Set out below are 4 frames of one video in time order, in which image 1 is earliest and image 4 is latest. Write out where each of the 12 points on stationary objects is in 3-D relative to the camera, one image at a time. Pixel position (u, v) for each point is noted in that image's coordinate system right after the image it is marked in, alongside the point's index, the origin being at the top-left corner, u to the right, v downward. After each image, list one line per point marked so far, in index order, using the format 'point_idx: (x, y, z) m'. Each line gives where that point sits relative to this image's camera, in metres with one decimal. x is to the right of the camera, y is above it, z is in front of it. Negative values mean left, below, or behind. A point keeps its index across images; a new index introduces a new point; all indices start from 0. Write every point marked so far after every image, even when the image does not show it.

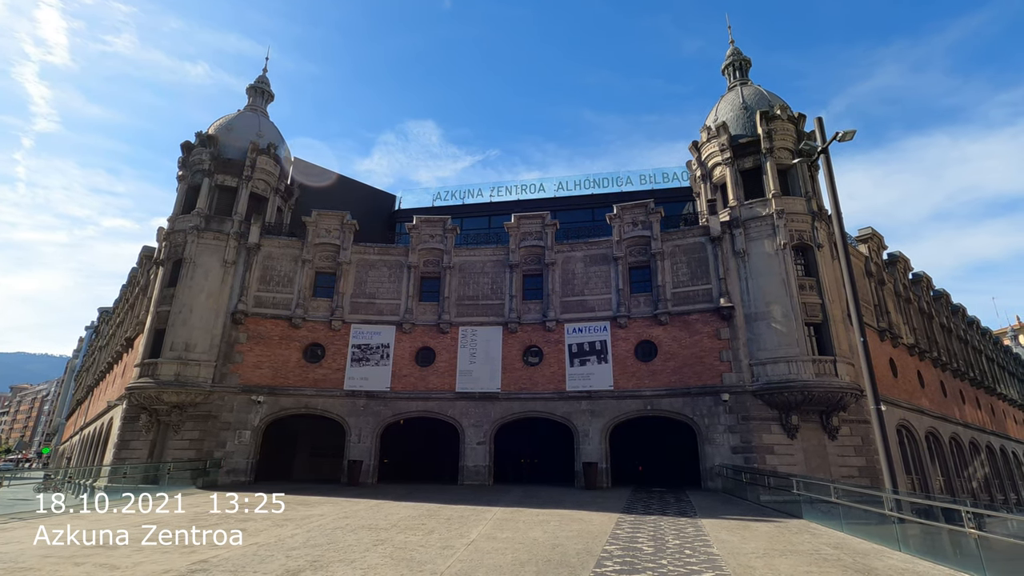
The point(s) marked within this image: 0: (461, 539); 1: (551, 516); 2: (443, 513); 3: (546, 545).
0: (-1.1, -5.4, +11.2) m
1: (+1.1, -6.4, +14.4) m
2: (-2.0, -6.5, +14.9) m
3: (+0.7, -5.3, +10.6) m
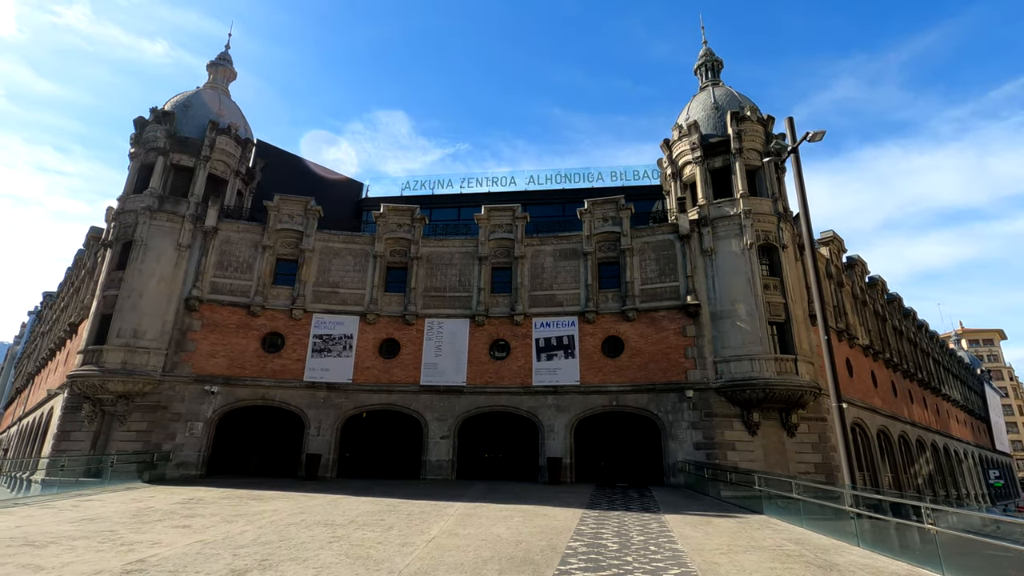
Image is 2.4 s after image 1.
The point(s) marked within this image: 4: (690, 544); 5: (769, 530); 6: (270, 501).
0: (-1.9, -5.2, +10.8) m
1: (+0.1, -6.1, +14.1) m
2: (-3.1, -6.2, +14.5) m
3: (-0.1, -5.1, +10.3) m
4: (+3.6, -5.1, +10.3) m
5: (+5.9, -5.5, +11.8) m
6: (-7.3, -6.5, +15.7) m
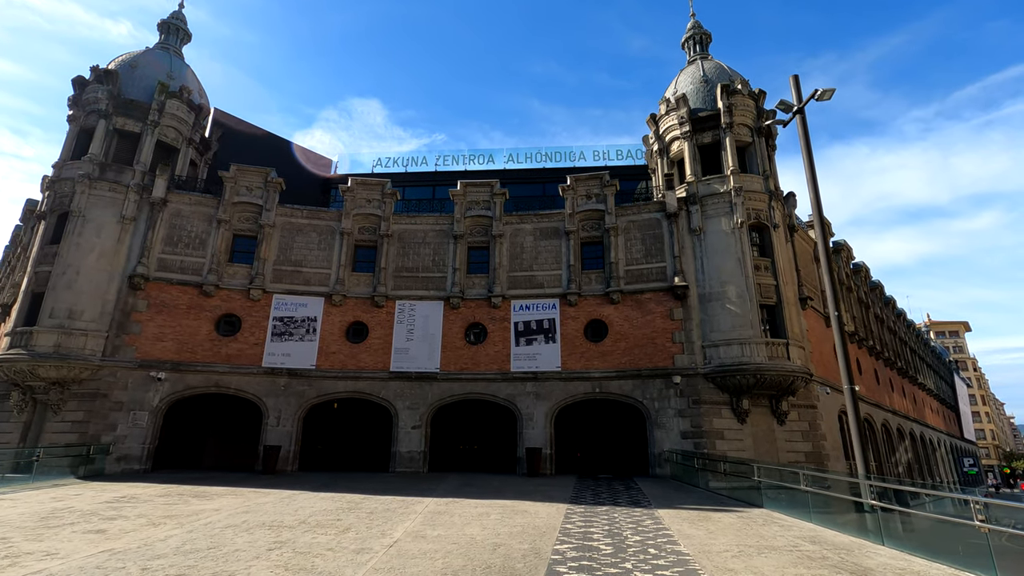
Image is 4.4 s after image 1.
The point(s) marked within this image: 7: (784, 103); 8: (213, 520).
0: (-2.3, -4.5, +9.2) m
1: (-0.5, -5.4, +12.7) m
2: (-3.7, -5.4, +12.8) m
3: (-0.5, -4.4, +8.8) m
4: (+3.2, -4.5, +9.0) m
5: (+5.4, -4.9, +10.6) m
6: (-8.0, -5.7, +13.9) m
7: (+7.1, +4.8, +13.5) m
8: (-6.3, -4.9, +10.9) m
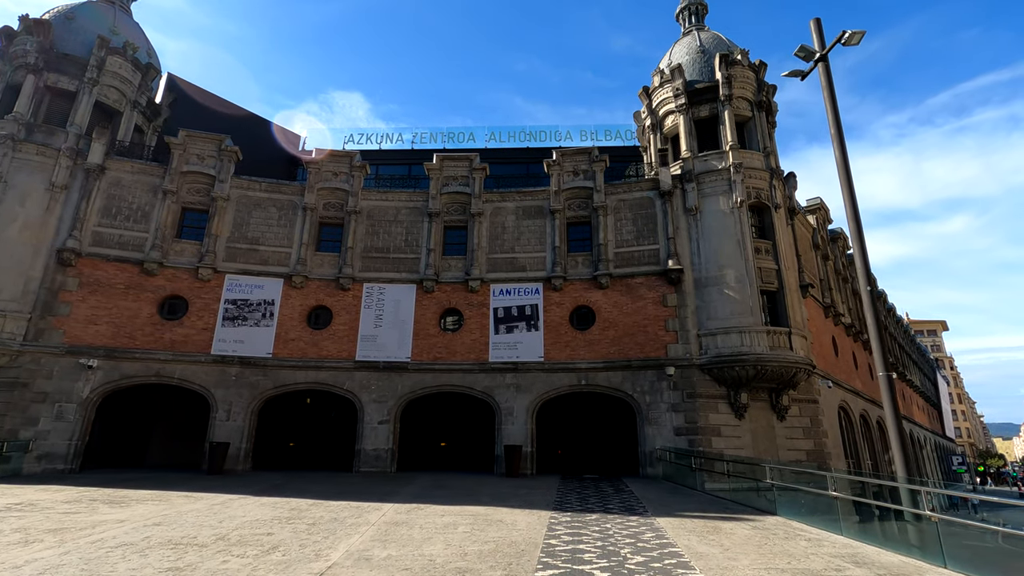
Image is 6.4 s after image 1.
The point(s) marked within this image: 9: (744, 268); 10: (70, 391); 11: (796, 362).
0: (-2.7, -3.8, +7.2) m
1: (-1.0, -4.7, +10.6) m
2: (-4.2, -4.7, +10.7) m
3: (-0.9, -3.7, +6.8) m
4: (+2.7, -3.9, +7.1) m
5: (+4.9, -4.3, +8.8) m
6: (-8.6, -4.9, +11.6) m
7: (+6.6, +5.4, +11.7) m
8: (-6.8, -4.2, +8.7) m
9: (+8.8, +0.8, +19.7) m
10: (-16.3, -3.8, +19.0) m
11: (+10.3, -2.7, +18.7) m
